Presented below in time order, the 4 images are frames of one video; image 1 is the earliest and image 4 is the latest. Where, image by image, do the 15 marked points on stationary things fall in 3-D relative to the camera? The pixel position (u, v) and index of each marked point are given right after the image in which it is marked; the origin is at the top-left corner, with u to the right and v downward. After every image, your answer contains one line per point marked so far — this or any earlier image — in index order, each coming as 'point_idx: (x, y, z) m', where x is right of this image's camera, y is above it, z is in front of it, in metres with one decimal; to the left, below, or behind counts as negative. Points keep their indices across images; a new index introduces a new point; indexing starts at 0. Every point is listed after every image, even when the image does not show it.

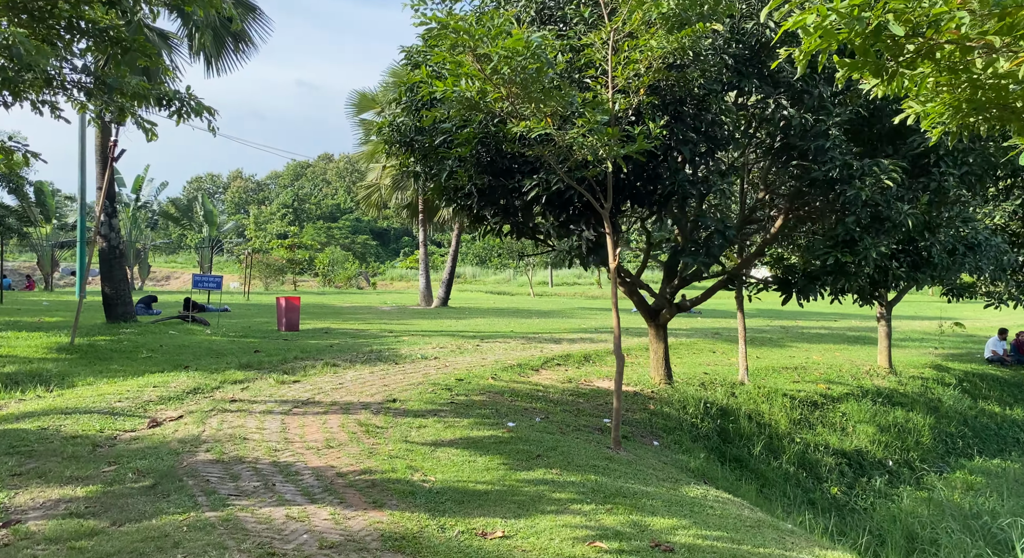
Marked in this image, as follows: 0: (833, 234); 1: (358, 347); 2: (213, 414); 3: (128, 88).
0: (+3.3, +0.5, +10.7) m
1: (-2.5, -1.1, +16.8) m
2: (-2.8, -1.3, +9.8) m
3: (-3.7, +1.8, +9.9) m
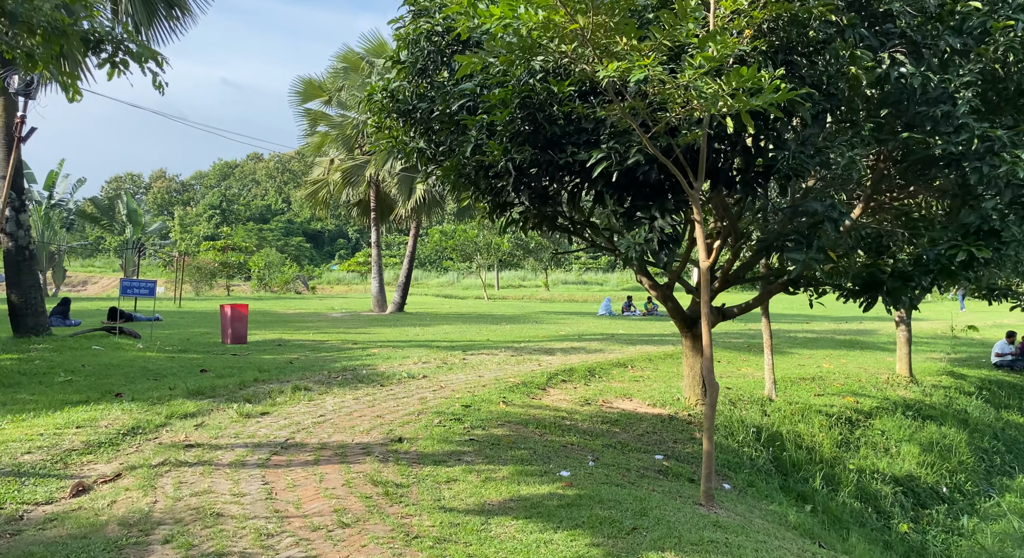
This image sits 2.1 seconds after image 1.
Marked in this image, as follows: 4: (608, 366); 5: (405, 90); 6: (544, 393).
0: (+3.7, +0.5, +8.5) m
1: (-2.6, -1.2, +14.2) m
2: (-2.4, -1.3, +7.2) m
3: (-3.3, +1.8, +7.2) m
4: (+1.5, -1.4, +16.2) m
5: (-1.0, +1.8, +9.7) m
6: (+0.4, -1.4, +12.8) m
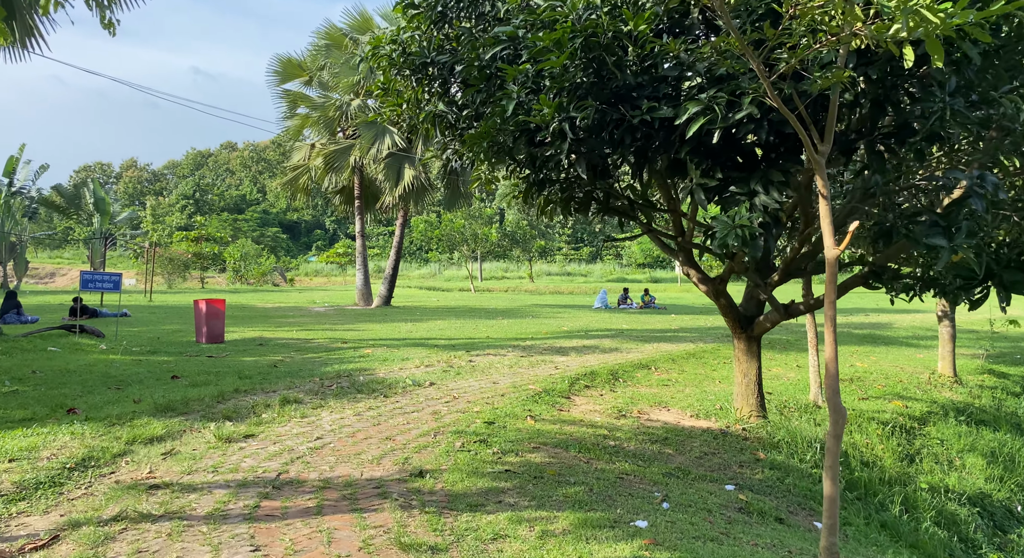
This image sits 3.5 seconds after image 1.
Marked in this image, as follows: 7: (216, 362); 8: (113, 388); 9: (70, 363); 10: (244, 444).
0: (+4.0, +0.5, +6.9) m
1: (-2.4, -1.1, +12.4) m
2: (-2.0, -1.3, +5.4) m
3: (-2.9, +1.8, +5.4) m
4: (+1.7, -1.2, +14.5) m
5: (-0.7, +1.8, +7.9) m
6: (+0.6, -1.3, +11.1) m
7: (-3.9, -1.1, +13.5) m
8: (-4.2, -1.1, +10.8) m
9: (-5.4, -1.0, +12.7) m
10: (-2.0, -1.3, +7.9) m
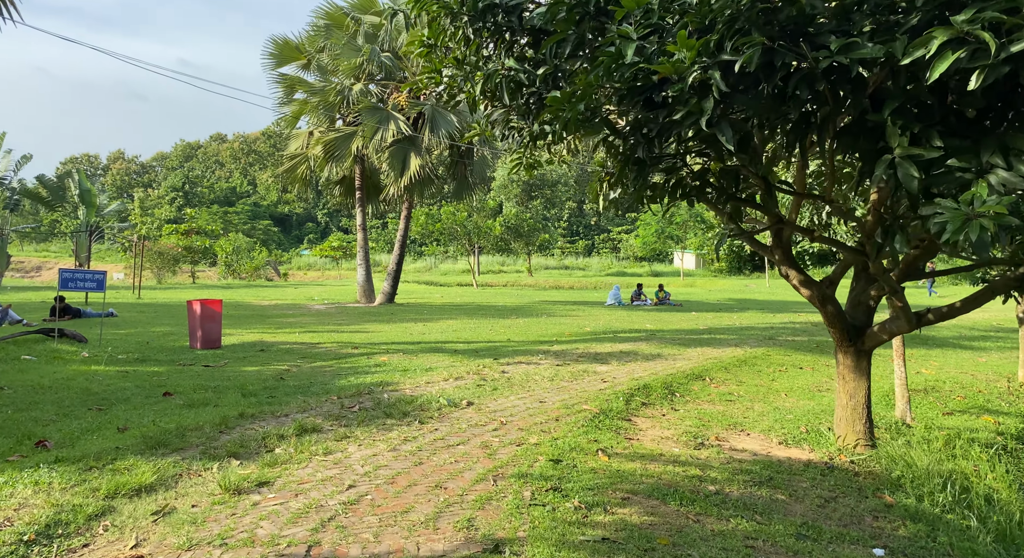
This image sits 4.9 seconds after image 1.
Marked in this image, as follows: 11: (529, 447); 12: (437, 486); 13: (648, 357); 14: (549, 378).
0: (+4.5, +0.5, +5.2) m
1: (-1.9, -1.1, +10.7) m
2: (-1.5, -1.3, +3.7) m
3: (-2.4, +1.8, +3.7) m
4: (+2.1, -1.2, +12.8) m
5: (-0.2, +1.8, +6.2) m
6: (+1.1, -1.3, +9.4) m
7: (-3.4, -1.1, +11.7) m
8: (-3.7, -1.2, +9.1) m
9: (-5.0, -1.0, +11.0) m
10: (-1.5, -1.3, +6.2) m
11: (+0.1, -1.3, +7.8) m
12: (-0.5, -1.3, +6.5) m
13: (+1.9, -1.1, +14.7) m
14: (+0.4, -1.1, +11.8) m
